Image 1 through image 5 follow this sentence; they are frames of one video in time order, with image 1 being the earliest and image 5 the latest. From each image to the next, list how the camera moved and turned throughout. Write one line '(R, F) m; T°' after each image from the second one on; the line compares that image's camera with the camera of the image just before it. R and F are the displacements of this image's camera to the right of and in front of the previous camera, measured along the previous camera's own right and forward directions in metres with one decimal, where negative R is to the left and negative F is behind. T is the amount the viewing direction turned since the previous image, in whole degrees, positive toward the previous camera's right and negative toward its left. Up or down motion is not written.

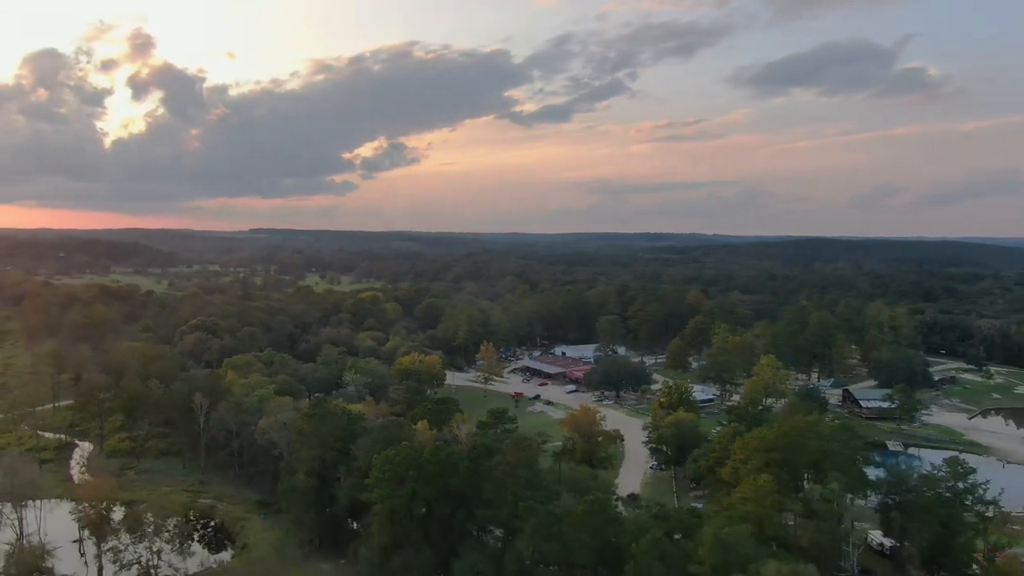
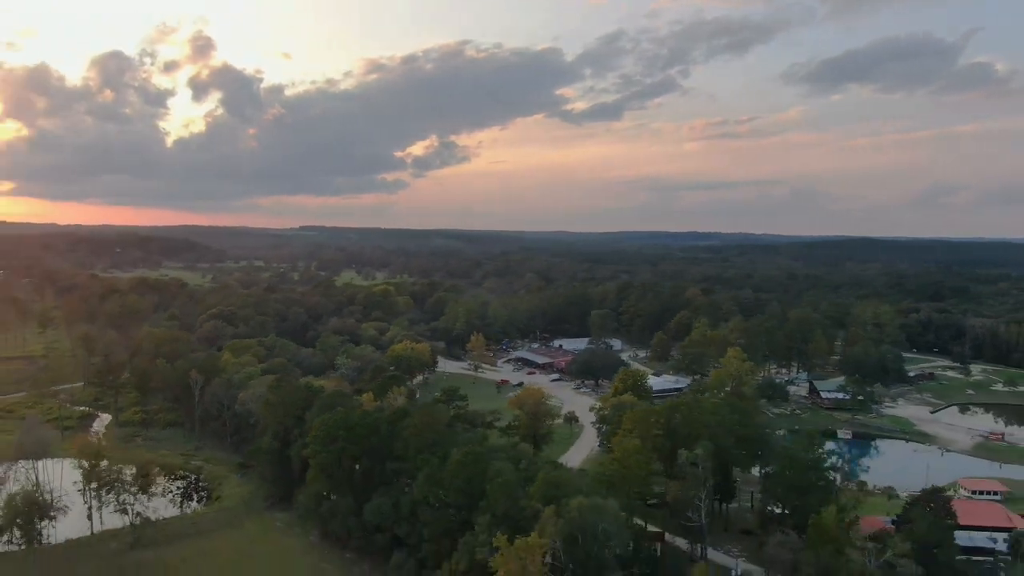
(+5.8, -4.7) m; -4°
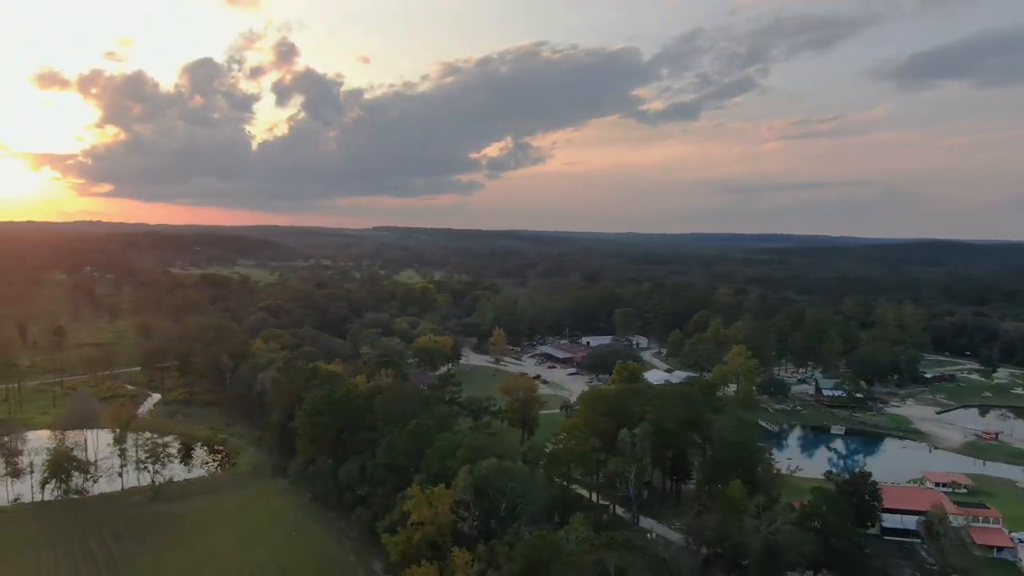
(+5.3, -3.8) m; -5°
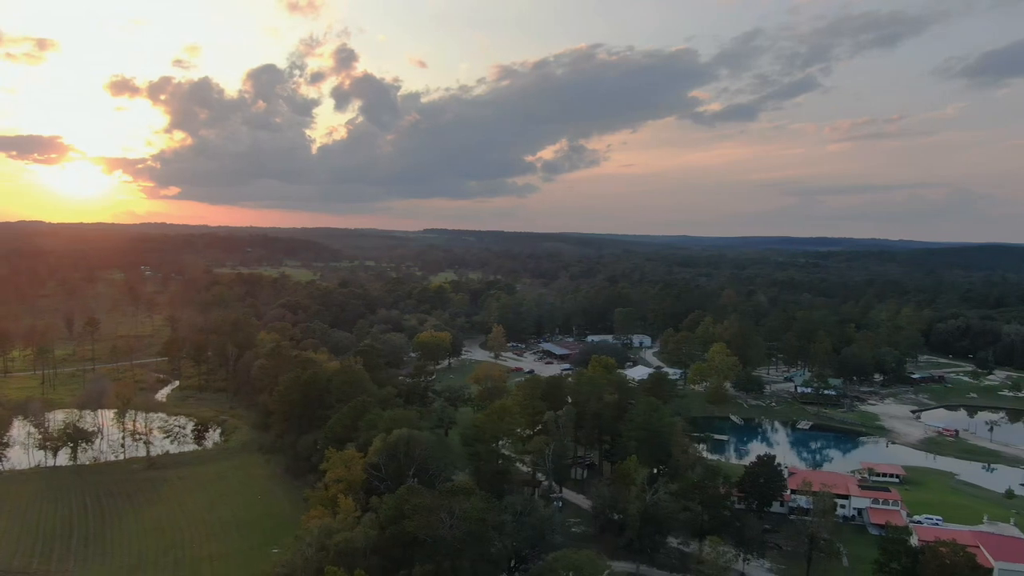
(+5.9, -4.0) m; -4°
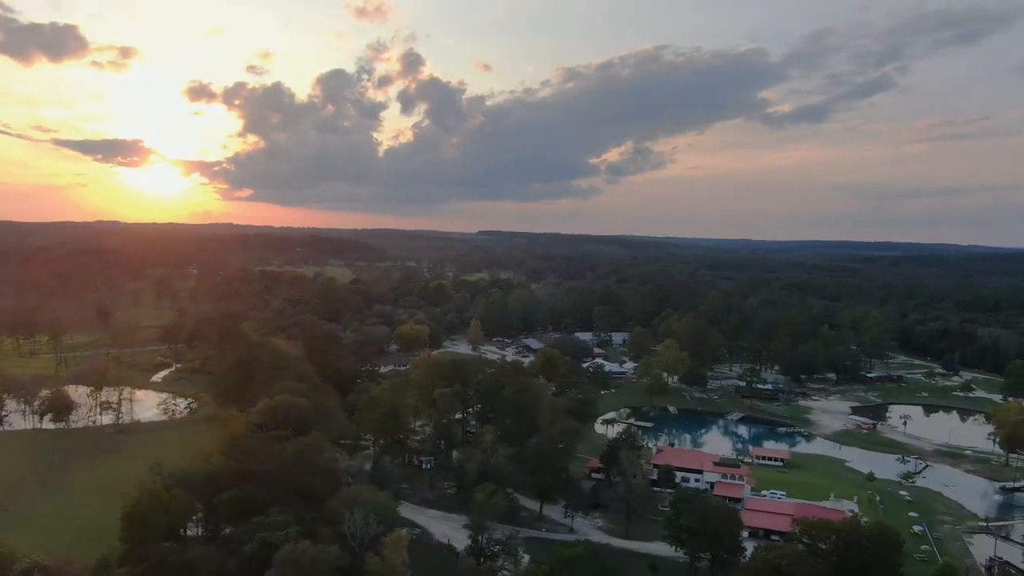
(+9.7, -5.1) m; -5°
